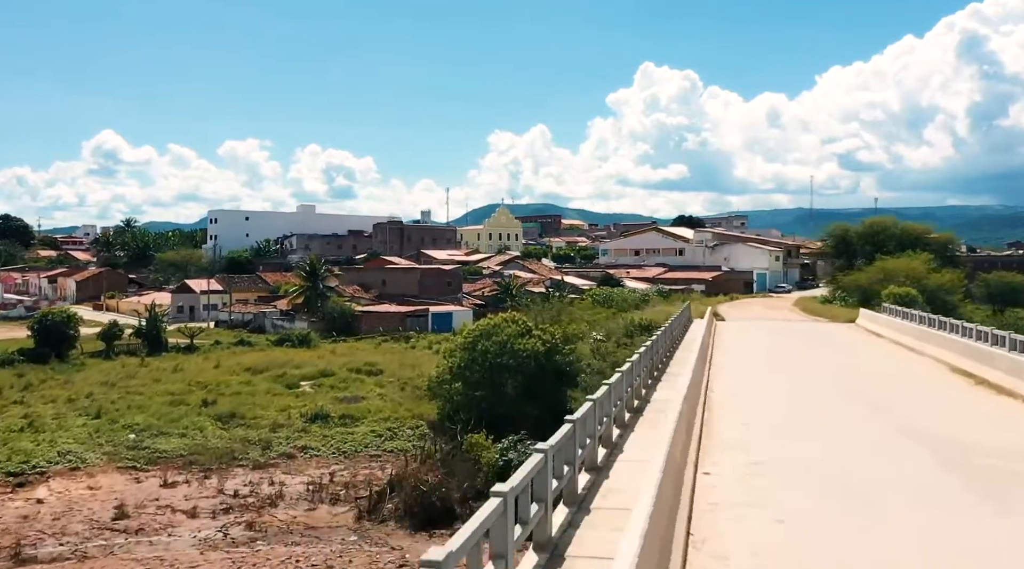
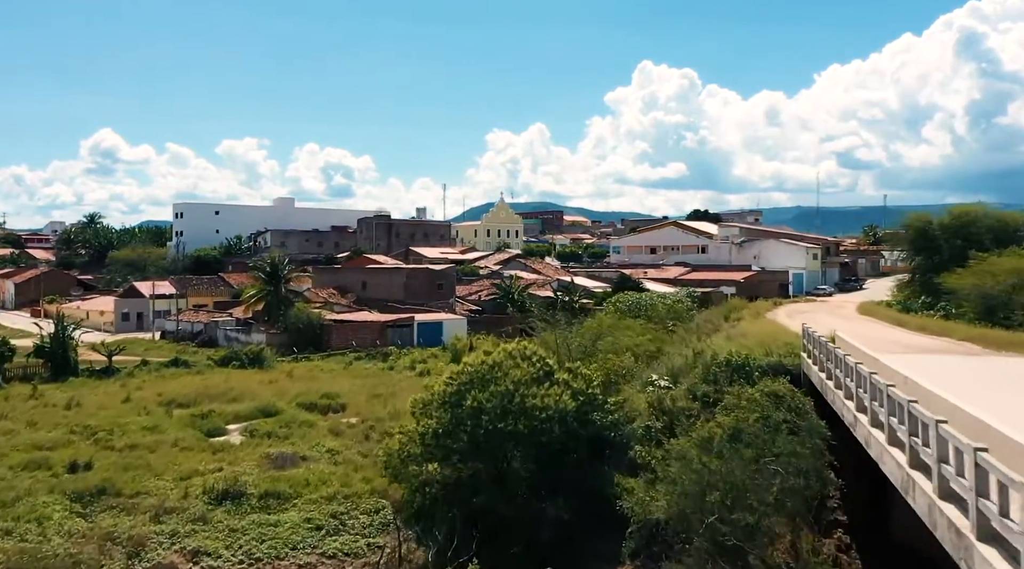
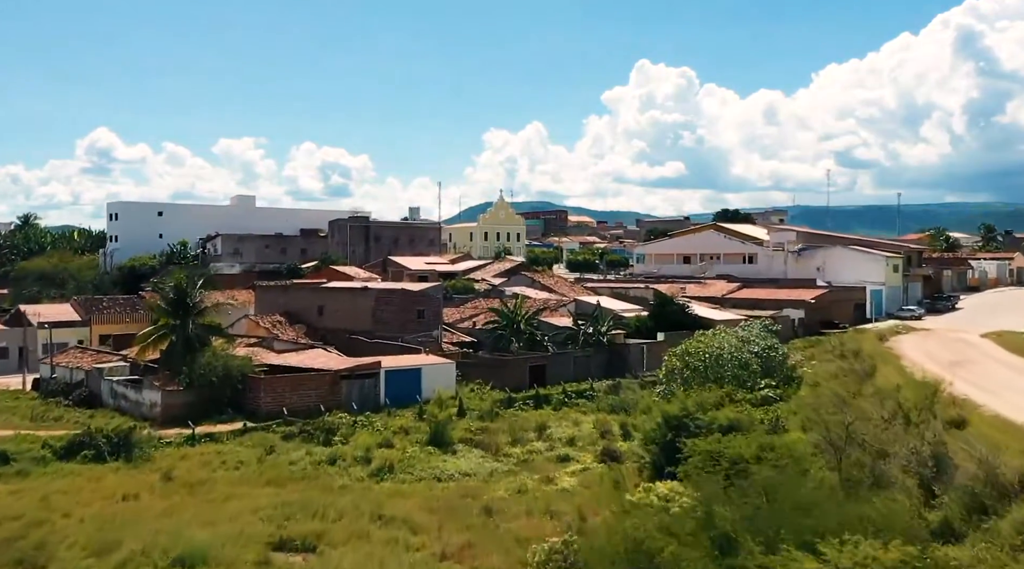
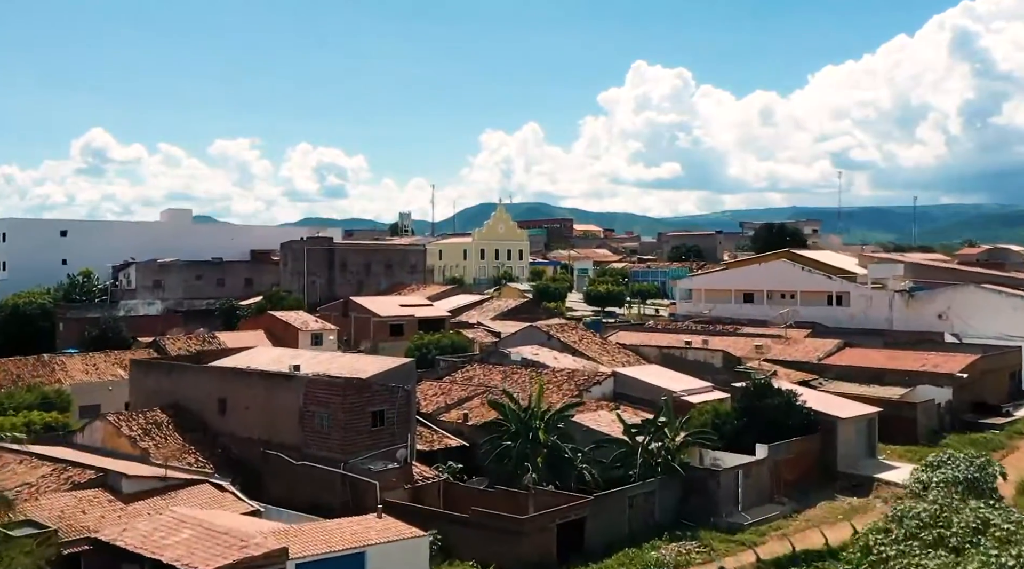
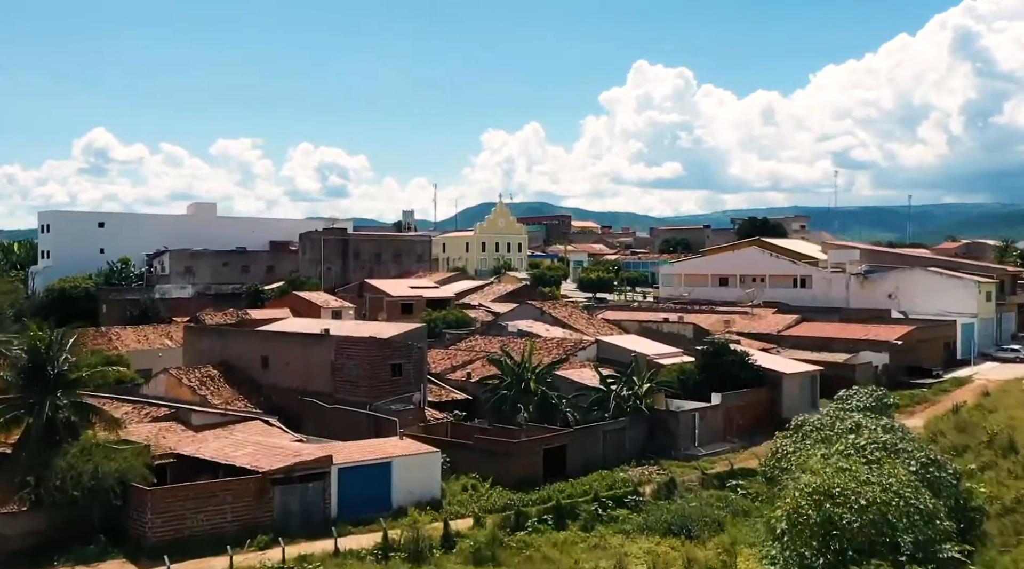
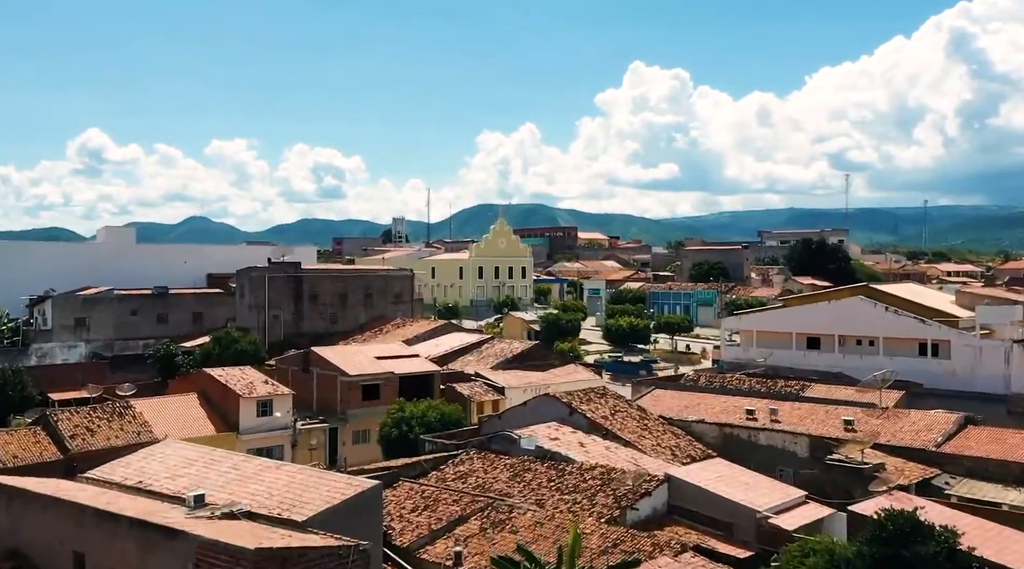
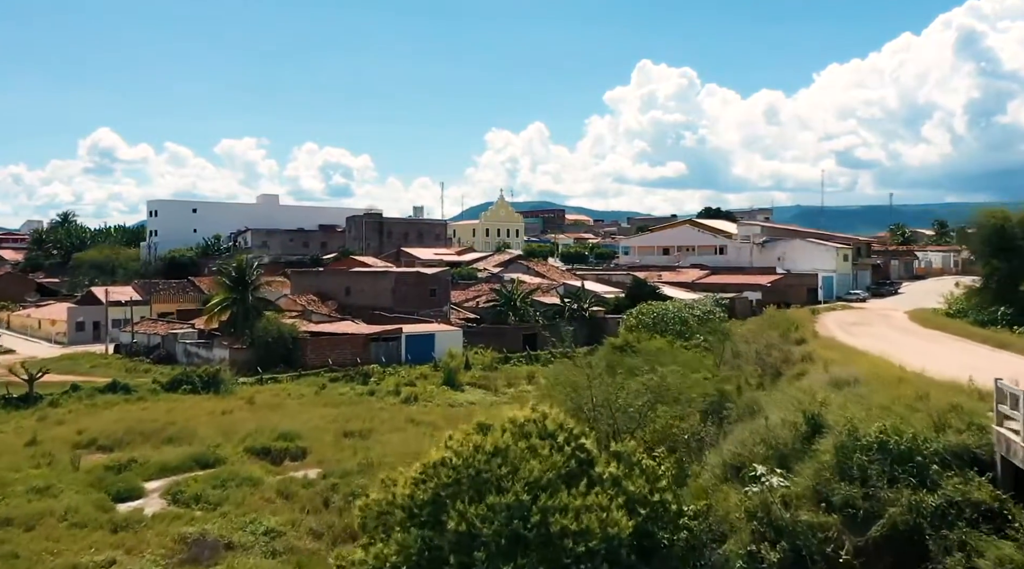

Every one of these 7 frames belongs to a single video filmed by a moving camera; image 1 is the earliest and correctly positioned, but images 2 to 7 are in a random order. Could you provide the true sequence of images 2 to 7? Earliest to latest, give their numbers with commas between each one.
2, 7, 3, 5, 4, 6
